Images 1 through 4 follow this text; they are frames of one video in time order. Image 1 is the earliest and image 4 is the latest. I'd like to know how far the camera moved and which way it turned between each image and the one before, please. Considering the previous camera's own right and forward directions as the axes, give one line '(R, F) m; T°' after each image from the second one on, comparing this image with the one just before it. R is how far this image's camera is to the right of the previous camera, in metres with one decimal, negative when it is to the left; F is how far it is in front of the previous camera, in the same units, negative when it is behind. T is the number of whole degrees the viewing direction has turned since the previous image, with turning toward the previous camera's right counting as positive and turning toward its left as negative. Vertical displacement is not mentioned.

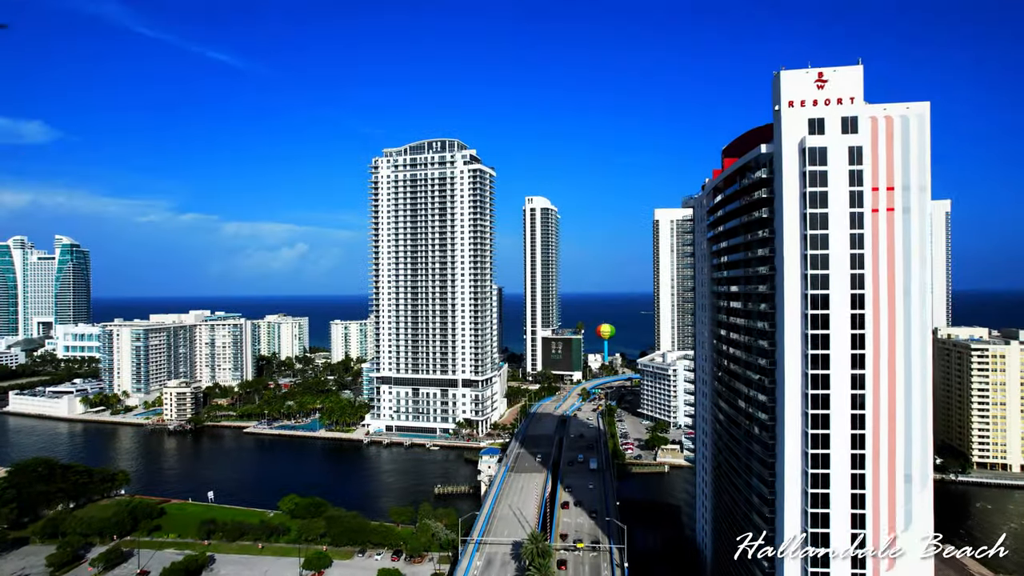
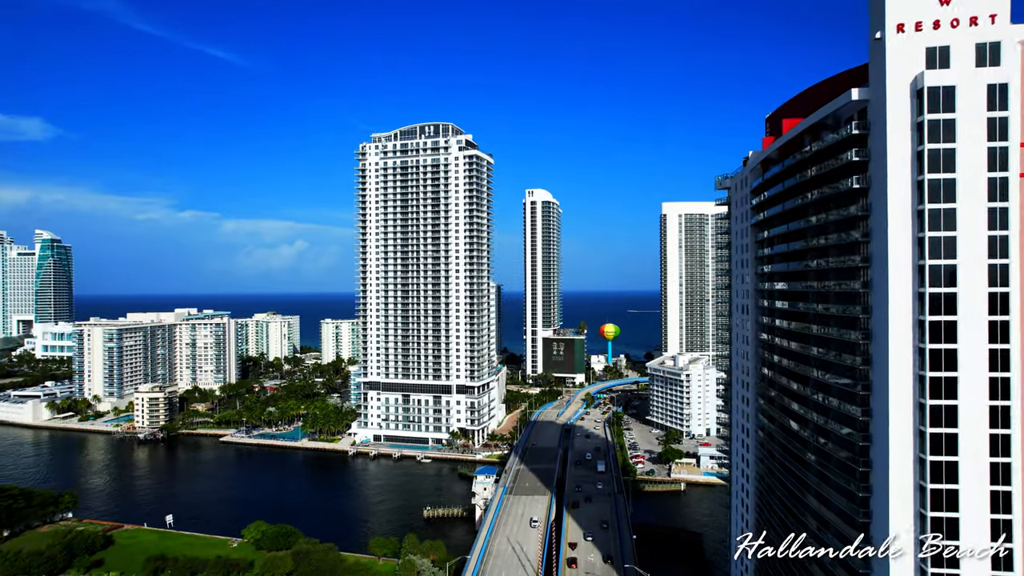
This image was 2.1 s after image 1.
(0.0, +9.1) m; 0°
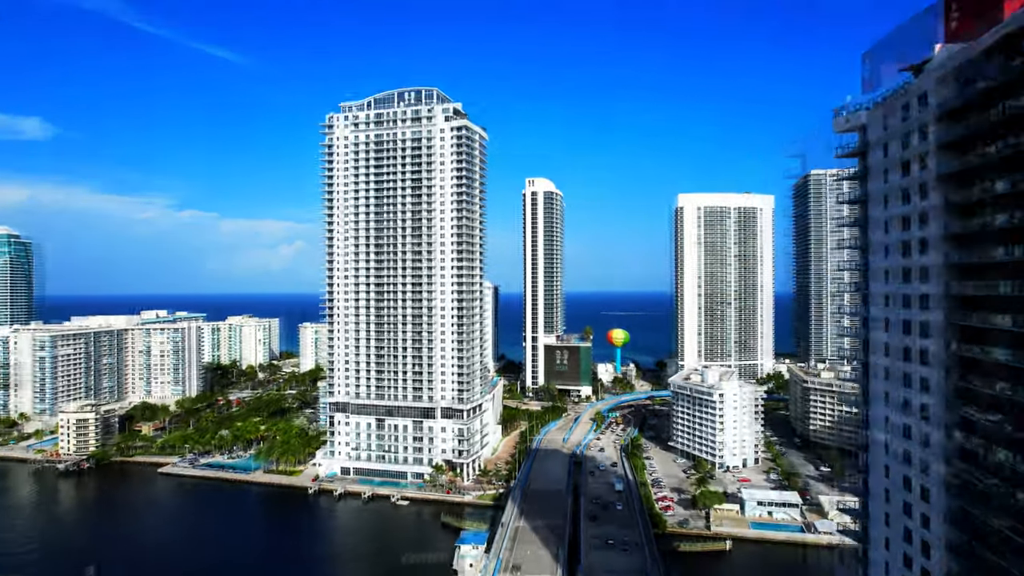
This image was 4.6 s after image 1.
(+0.2, +18.2) m; 0°
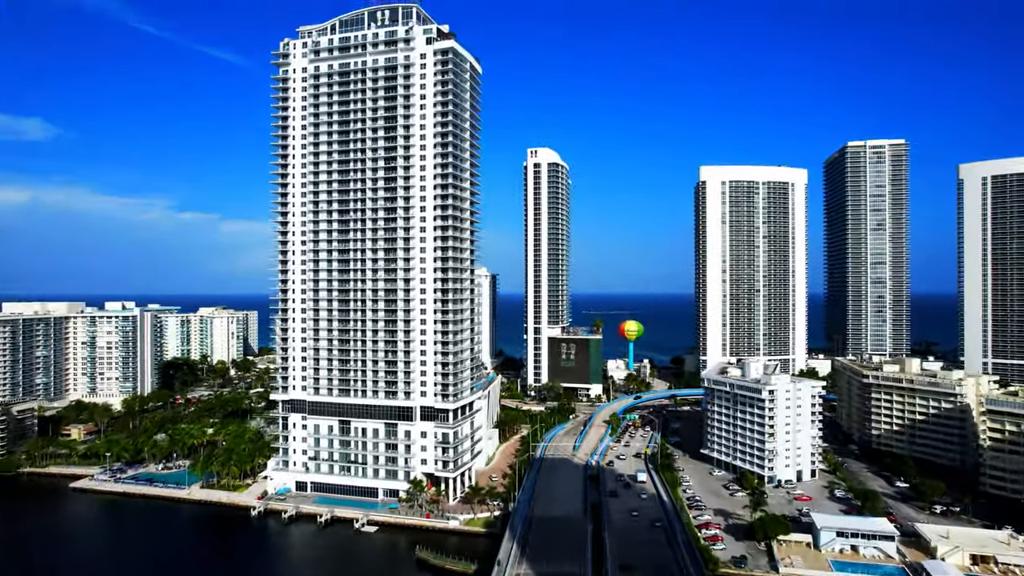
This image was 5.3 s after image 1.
(+0.1, +17.5) m; 0°
